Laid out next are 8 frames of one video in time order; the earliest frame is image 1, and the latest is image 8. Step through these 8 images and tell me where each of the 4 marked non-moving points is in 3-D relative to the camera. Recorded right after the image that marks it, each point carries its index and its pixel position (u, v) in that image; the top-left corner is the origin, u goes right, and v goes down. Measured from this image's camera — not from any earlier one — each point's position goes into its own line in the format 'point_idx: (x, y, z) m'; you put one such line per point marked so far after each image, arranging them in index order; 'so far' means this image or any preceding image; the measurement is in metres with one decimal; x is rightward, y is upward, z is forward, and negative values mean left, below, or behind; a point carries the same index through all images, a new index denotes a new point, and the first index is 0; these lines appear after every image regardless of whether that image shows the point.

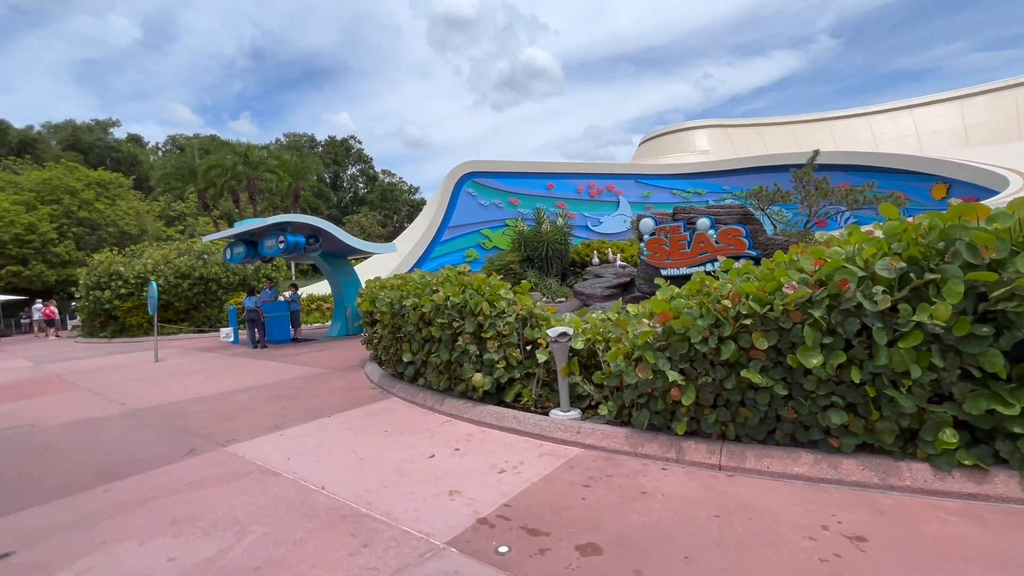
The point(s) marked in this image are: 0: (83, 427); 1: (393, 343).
0: (-5.3, -1.7, +6.0) m
1: (-1.7, -0.8, +6.7) m
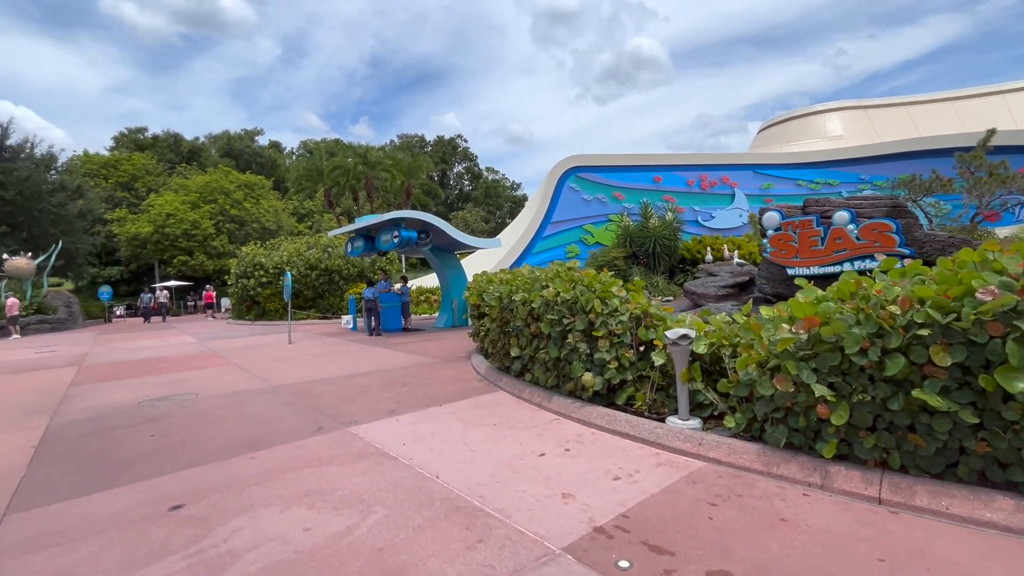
0: (-3.9, -1.6, +6.8) m
1: (-0.2, -0.7, +6.8) m
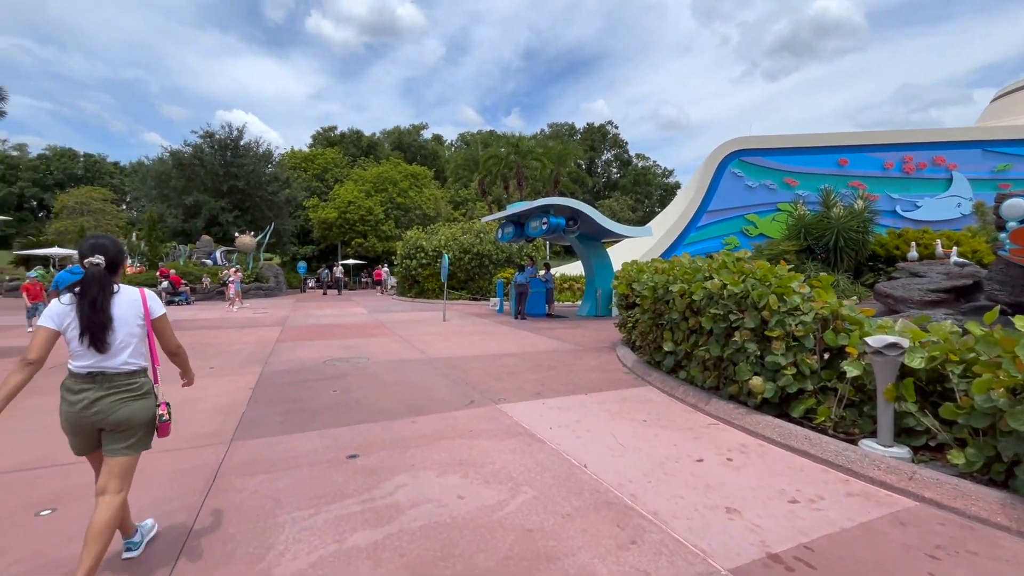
0: (-1.8, -1.2, +7.6) m
1: (+1.9, -0.6, +6.4) m
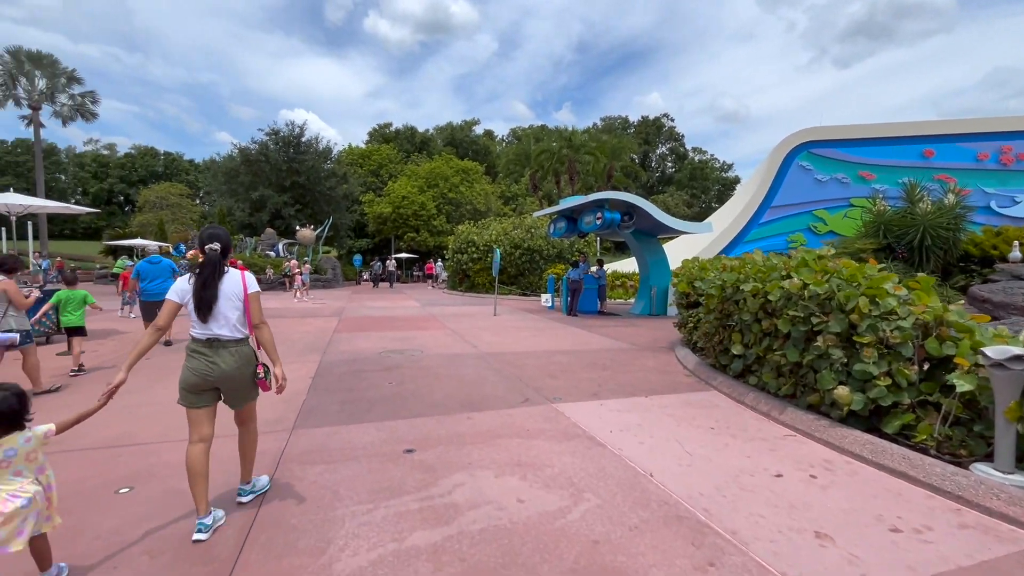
0: (-0.9, -1.1, +7.5) m
1: (+2.6, -0.5, +6.0) m
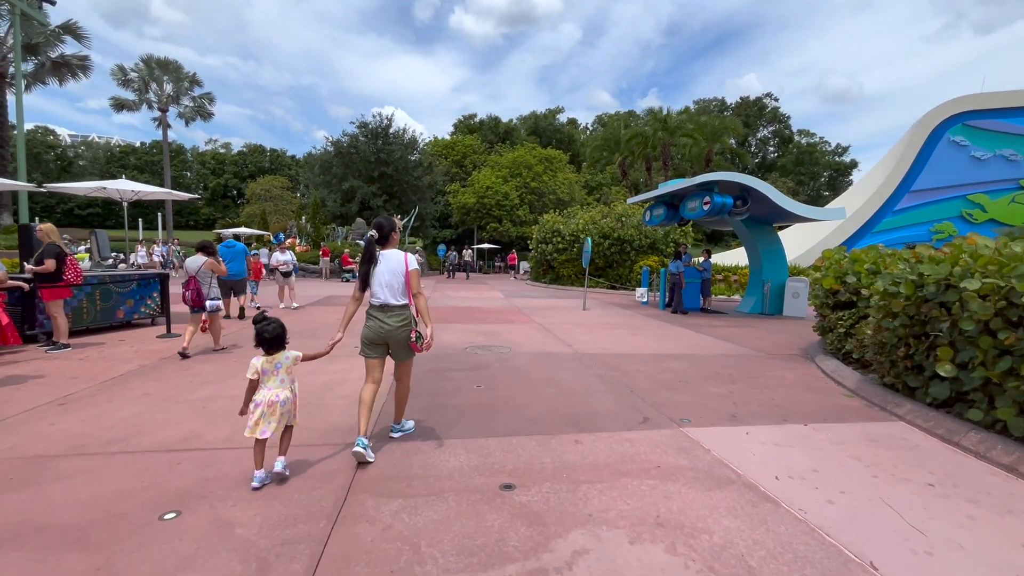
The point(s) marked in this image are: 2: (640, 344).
0: (+0.5, -1.0, +6.6) m
1: (+3.7, -0.5, +4.6) m
2: (+2.2, -0.9, +8.2) m
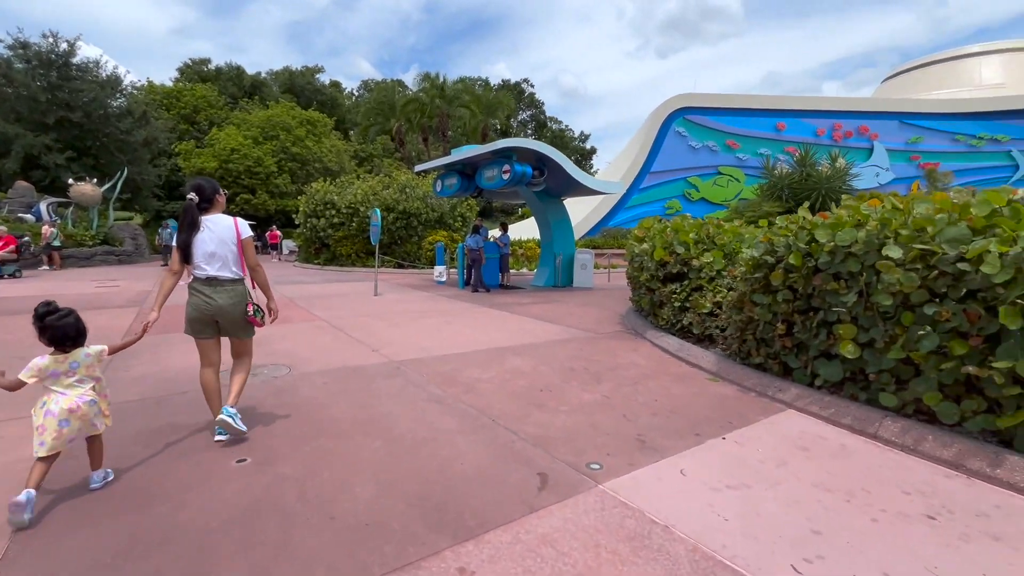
0: (-1.5, -0.9, +4.5) m
1: (+2.3, -0.3, +4.1) m
2: (-0.7, -0.7, +6.6) m
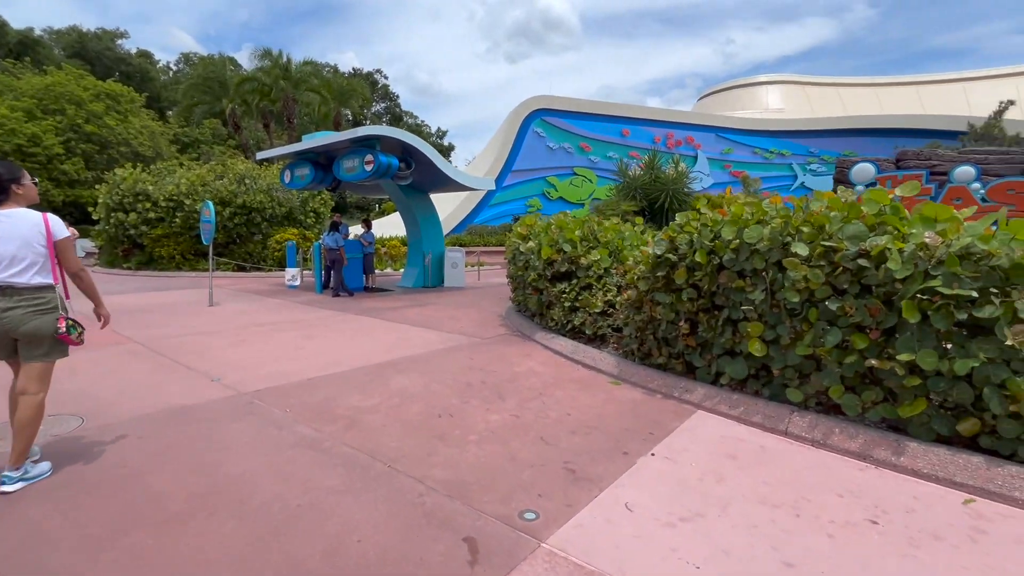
0: (-2.3, -1.0, +3.3) m
1: (+1.4, -0.2, +4.0) m
2: (-2.1, -0.8, +5.6) m
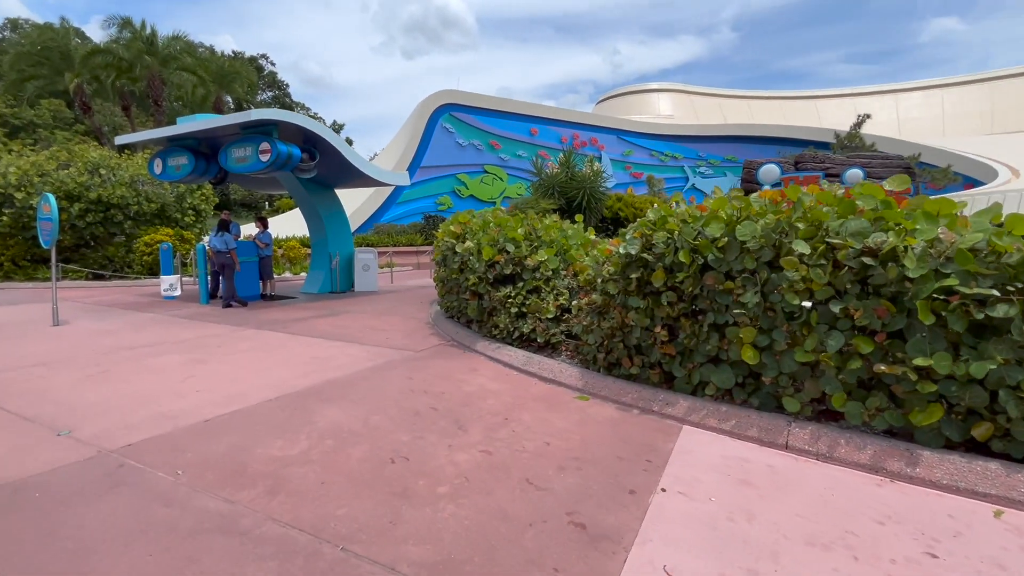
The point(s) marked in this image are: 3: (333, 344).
0: (-2.4, -1.1, +2.3) m
1: (+1.2, -0.3, +3.6) m
2: (-2.6, -0.9, +4.5) m
3: (-2.3, -0.7, +6.3) m
